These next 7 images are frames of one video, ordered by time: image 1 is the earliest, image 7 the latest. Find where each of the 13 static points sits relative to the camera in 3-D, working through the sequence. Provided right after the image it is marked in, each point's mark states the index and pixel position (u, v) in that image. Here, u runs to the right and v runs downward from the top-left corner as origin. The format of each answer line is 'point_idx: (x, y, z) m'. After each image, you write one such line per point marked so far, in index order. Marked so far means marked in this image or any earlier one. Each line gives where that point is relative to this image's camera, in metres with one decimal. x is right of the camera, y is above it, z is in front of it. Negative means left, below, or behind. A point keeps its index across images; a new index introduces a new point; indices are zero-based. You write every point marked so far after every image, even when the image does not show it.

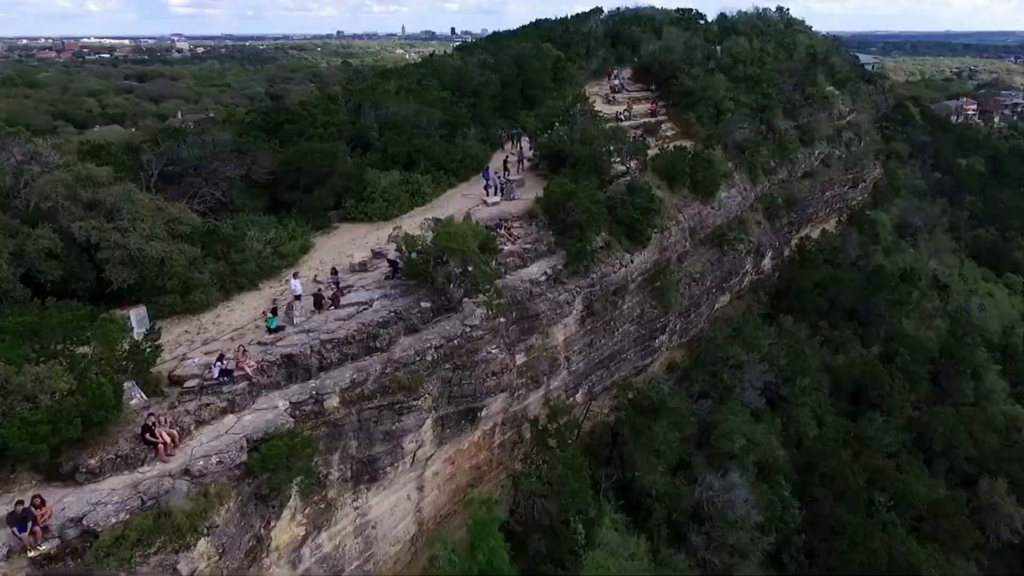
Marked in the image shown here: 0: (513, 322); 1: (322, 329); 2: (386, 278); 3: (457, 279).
0: (0.0, -0.6, +19.2) m
1: (-2.5, -0.5, +14.5) m
2: (-2.0, +0.1, +17.1) m
3: (-0.9, +0.1, +16.6) m
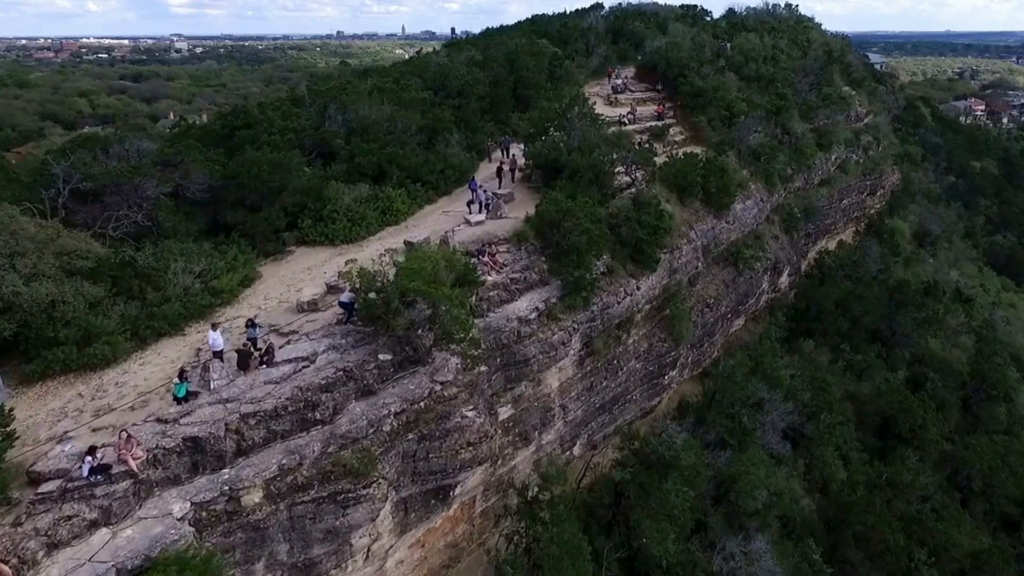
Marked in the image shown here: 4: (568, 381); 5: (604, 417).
0: (-0.2, -1.2, +16.0) m
1: (-2.7, -1.1, +11.3) m
2: (-2.2, -0.5, +13.9) m
3: (-1.1, -0.4, +13.4) m
4: (+0.9, -1.5, +18.1) m
5: (+1.7, -2.3, +19.9) m
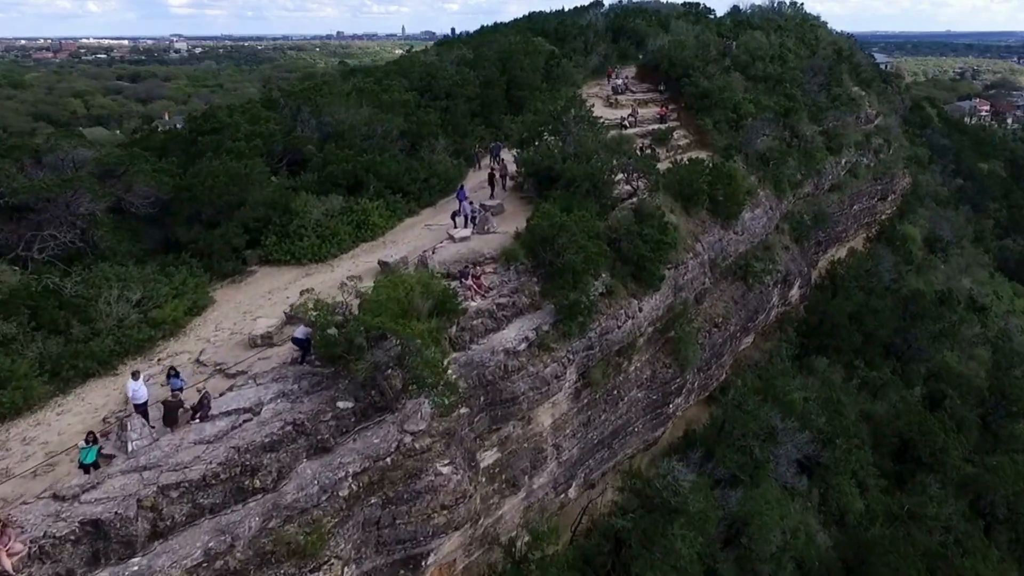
0: (-0.4, -1.6, +14.0) m
1: (-2.9, -1.5, +9.4) m
2: (-2.4, -0.8, +12.0) m
3: (-1.3, -0.8, +11.5) m
4: (+0.7, -1.9, +16.1) m
5: (+1.5, -2.7, +18.0) m
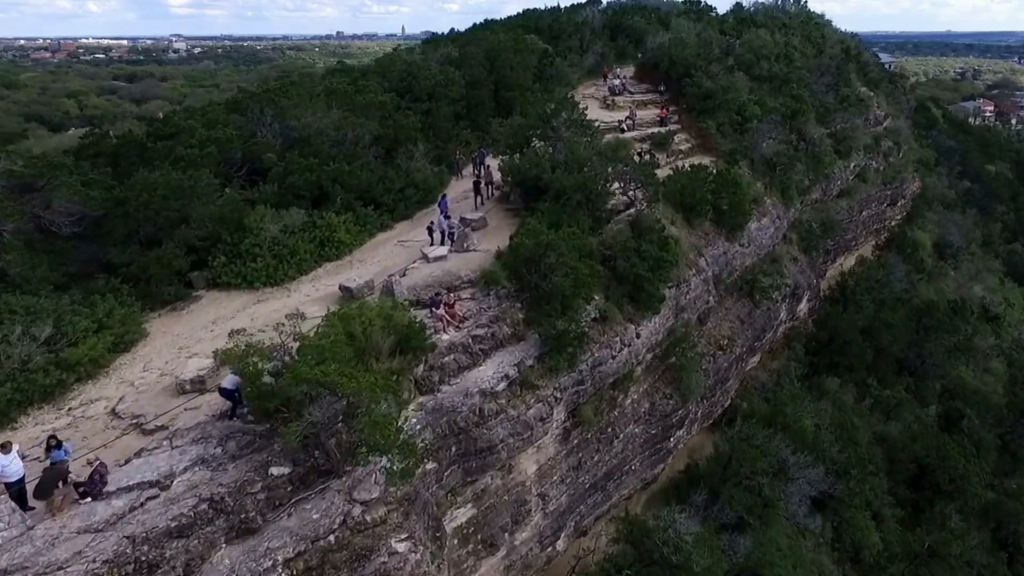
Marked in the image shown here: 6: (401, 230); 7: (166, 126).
0: (-0.7, -1.9, +12.1) m
1: (-3.2, -1.8, +7.5) m
2: (-2.6, -1.2, +10.0) m
3: (-1.5, -1.2, +9.5) m
4: (+0.5, -2.3, +14.2) m
5: (+1.2, -3.0, +16.1) m
6: (-1.8, +0.9, +17.7) m
7: (-6.0, +2.8, +19.1) m
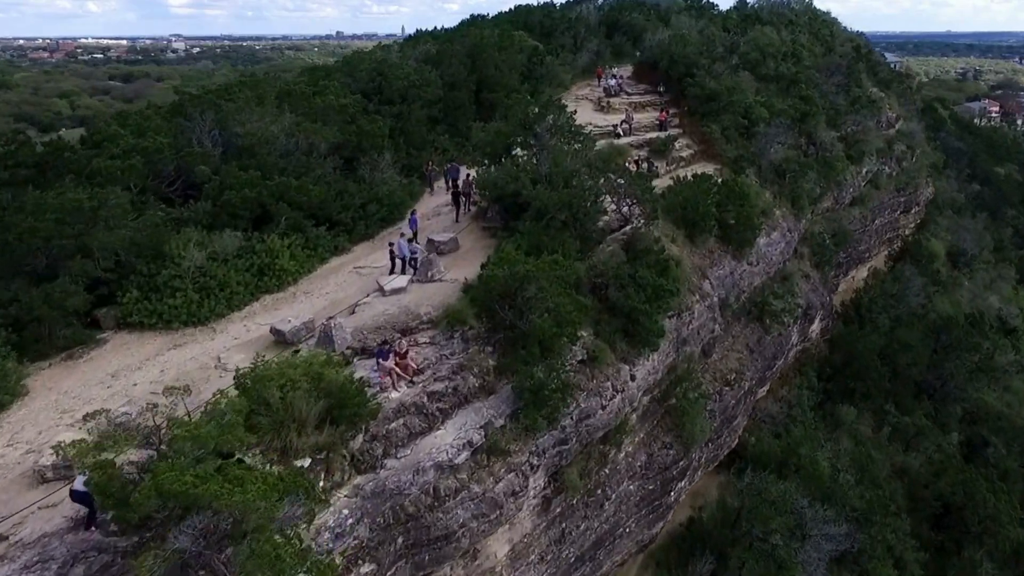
0: (-1.0, -2.4, +9.7) m
1: (-3.5, -2.3, +5.1) m
2: (-3.0, -1.6, +7.6) m
3: (-1.9, -1.6, +7.1) m
4: (+0.1, -2.7, +11.8) m
5: (+0.9, -3.5, +13.7) m
6: (-2.1, +0.5, +15.3) m
7: (-6.3, +2.4, +16.7) m
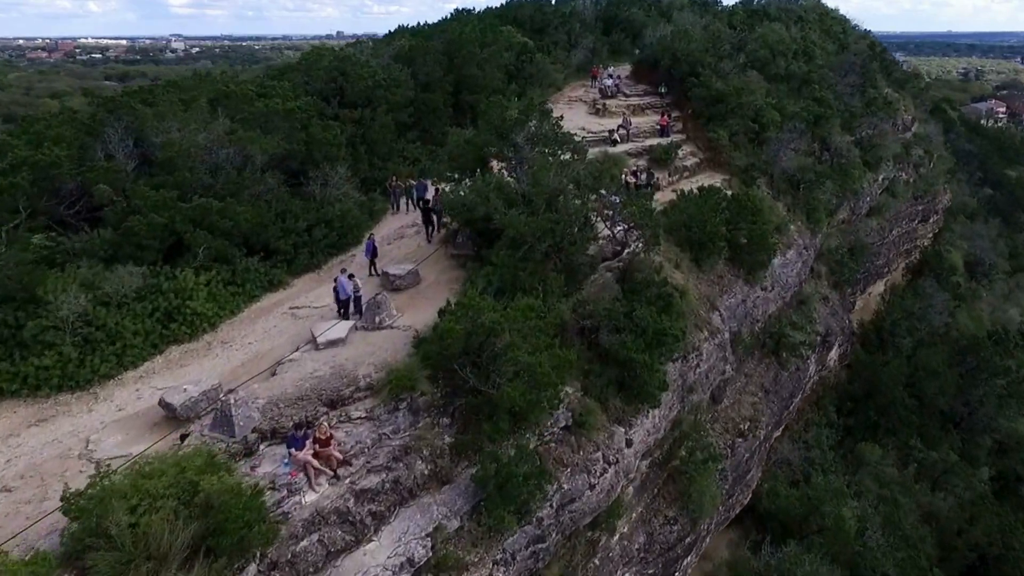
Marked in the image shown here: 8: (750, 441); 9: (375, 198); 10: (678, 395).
0: (-1.3, -2.9, +7.1) m
1: (-3.9, -2.8, +2.4) m
2: (-3.3, -2.1, +5.0) m
3: (-2.2, -2.1, +4.5) m
4: (-0.2, -3.2, +9.2) m
5: (+0.6, -4.0, +11.0) m
6: (-2.4, 0.0, +12.6) m
7: (-6.6, +1.9, +14.1) m
8: (+3.4, -2.2, +16.0) m
9: (-2.0, +1.4, +16.1) m
10: (+2.0, -1.3, +13.4) m
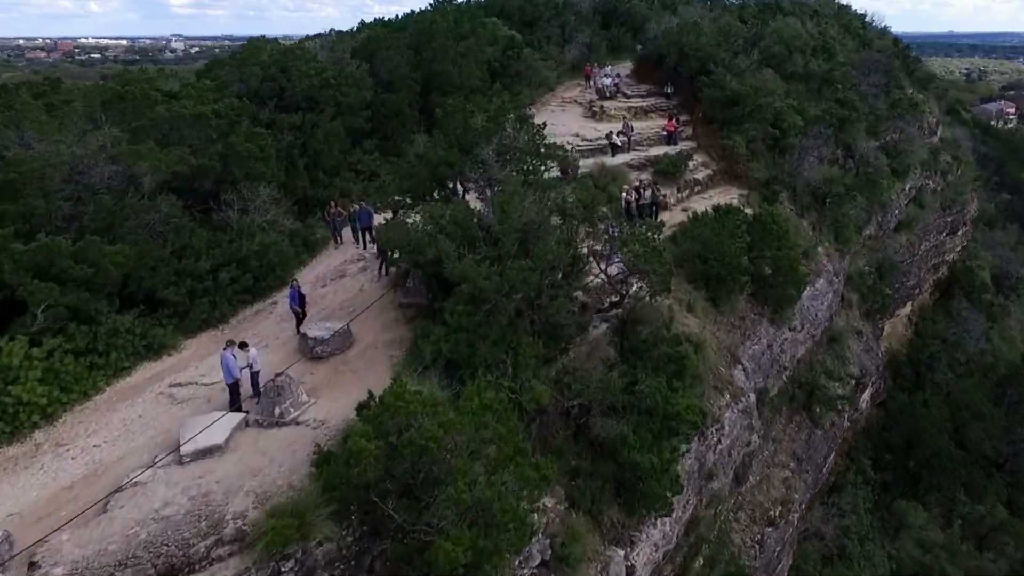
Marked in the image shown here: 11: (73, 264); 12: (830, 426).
0: (-1.7, -3.4, +3.9) m
1: (-4.2, -3.3, -0.8) m
2: (-3.7, -2.7, +1.8) m
3: (-2.5, -2.7, +1.3) m
4: (-0.5, -3.8, +6.0) m
5: (+0.2, -4.5, +7.8) m
6: (-2.8, -0.6, +9.4) m
7: (-7.0, +1.3, +10.9) m
8: (+3.1, -2.8, +12.8) m
9: (-2.3, +0.8, +12.9) m
10: (+1.7, -1.9, +10.2) m
11: (-3.6, +0.2, +9.3) m
12: (+4.6, -2.0, +15.9) m
